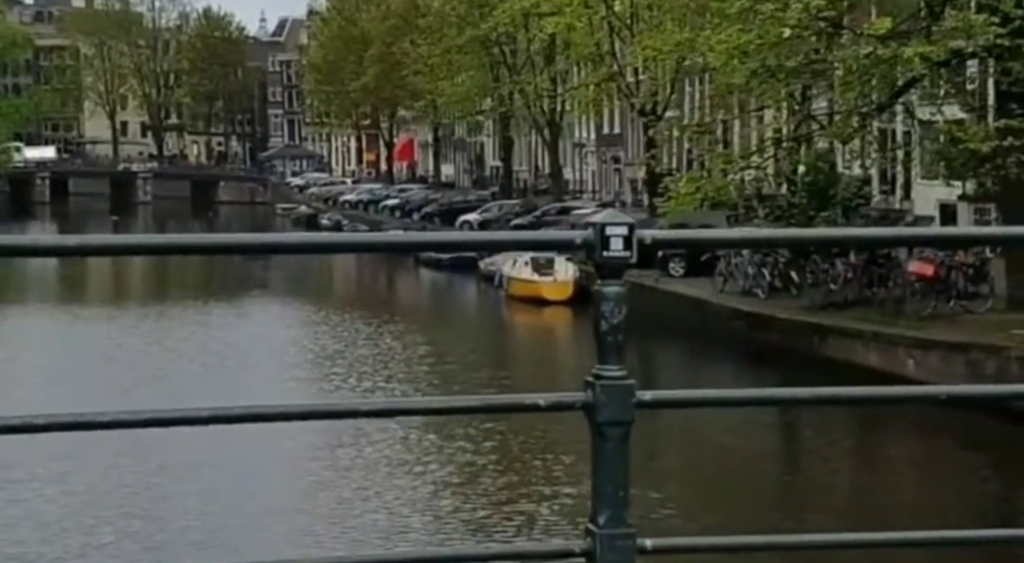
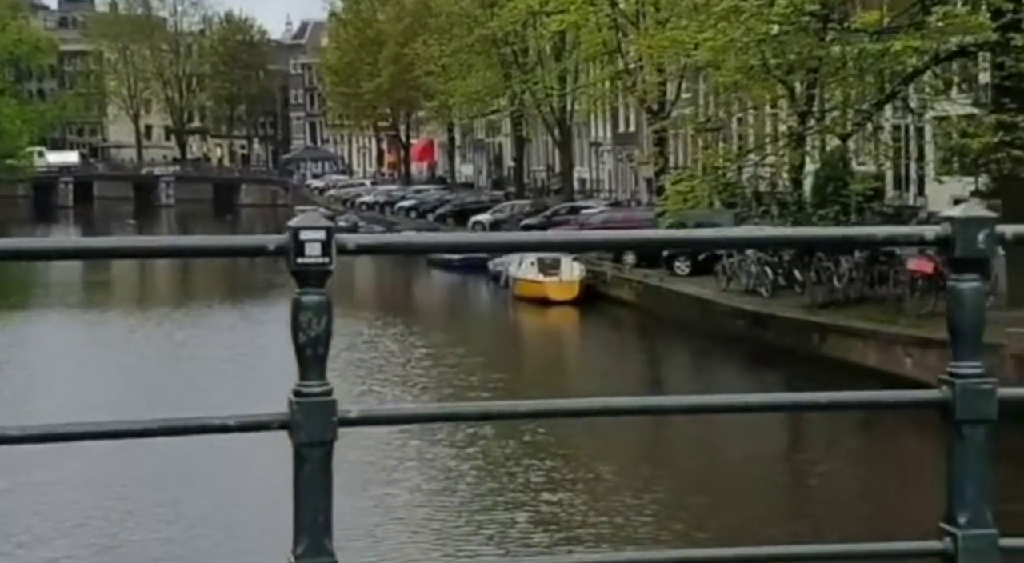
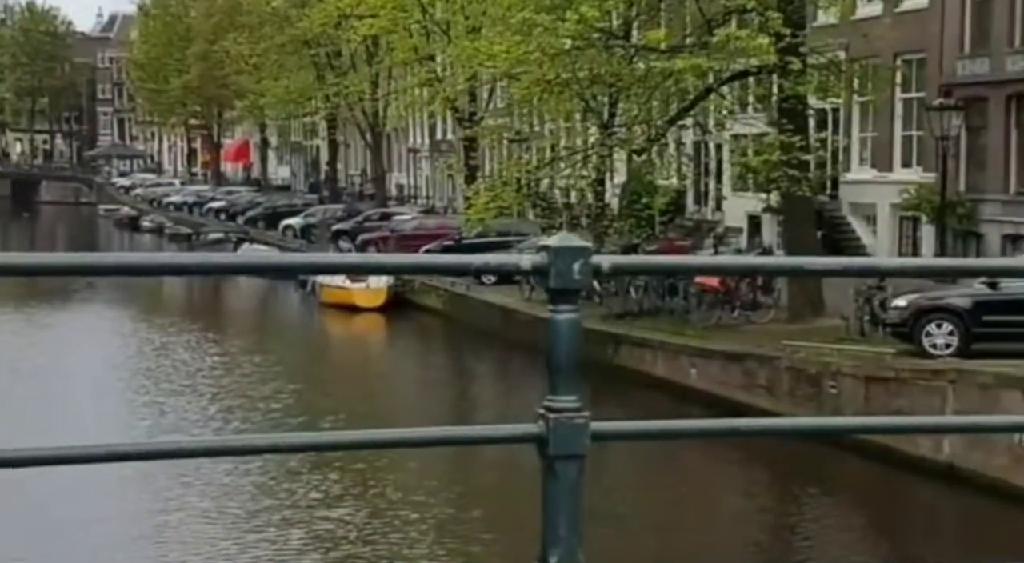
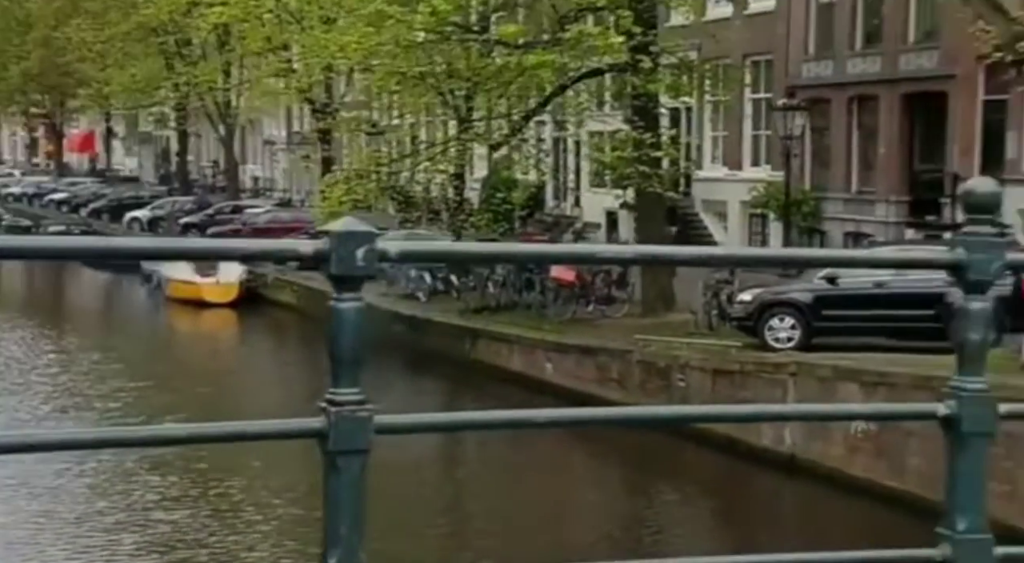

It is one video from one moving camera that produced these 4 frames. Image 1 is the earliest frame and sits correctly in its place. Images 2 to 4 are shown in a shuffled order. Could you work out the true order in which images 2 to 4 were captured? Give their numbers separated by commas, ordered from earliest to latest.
2, 3, 4
